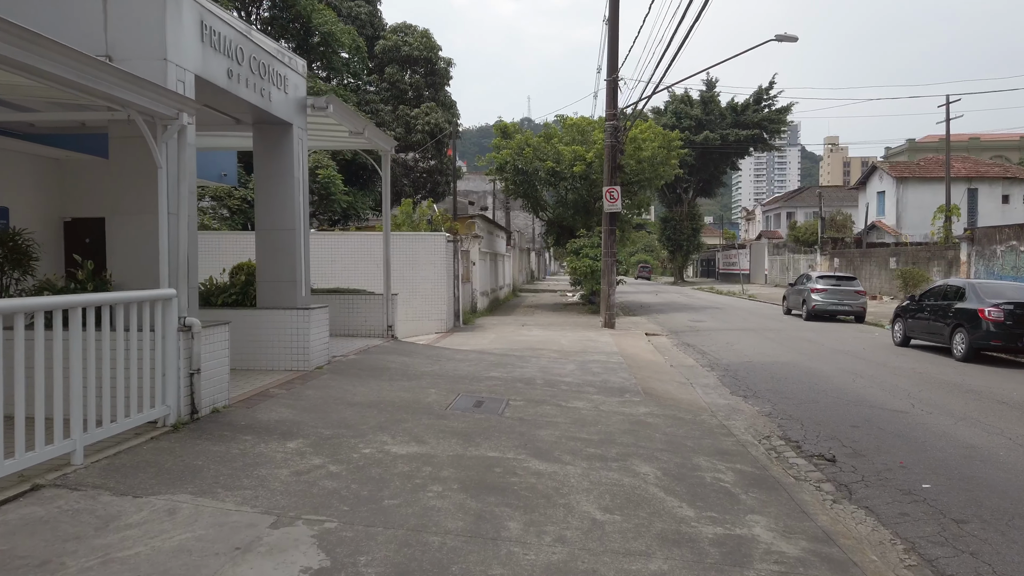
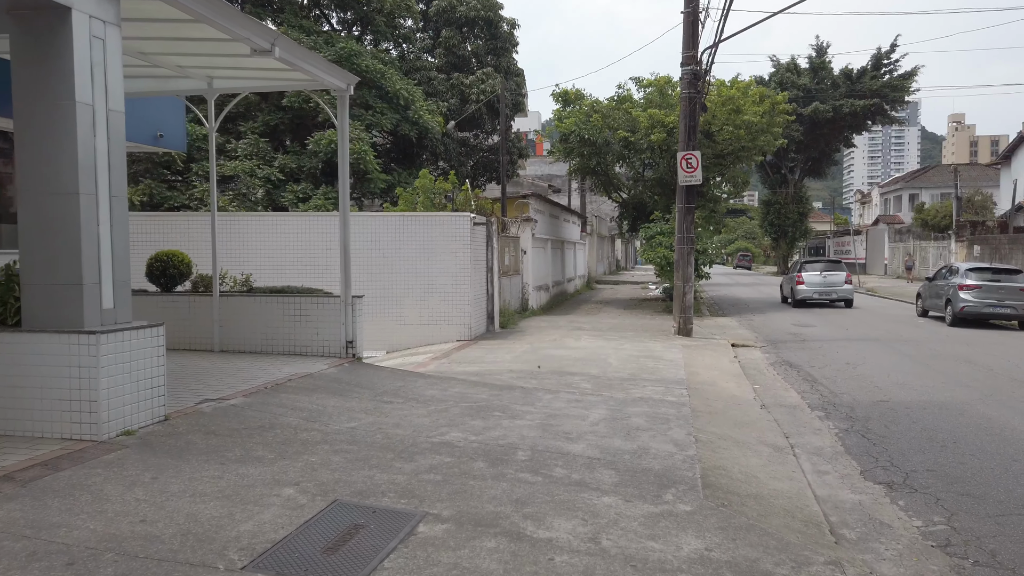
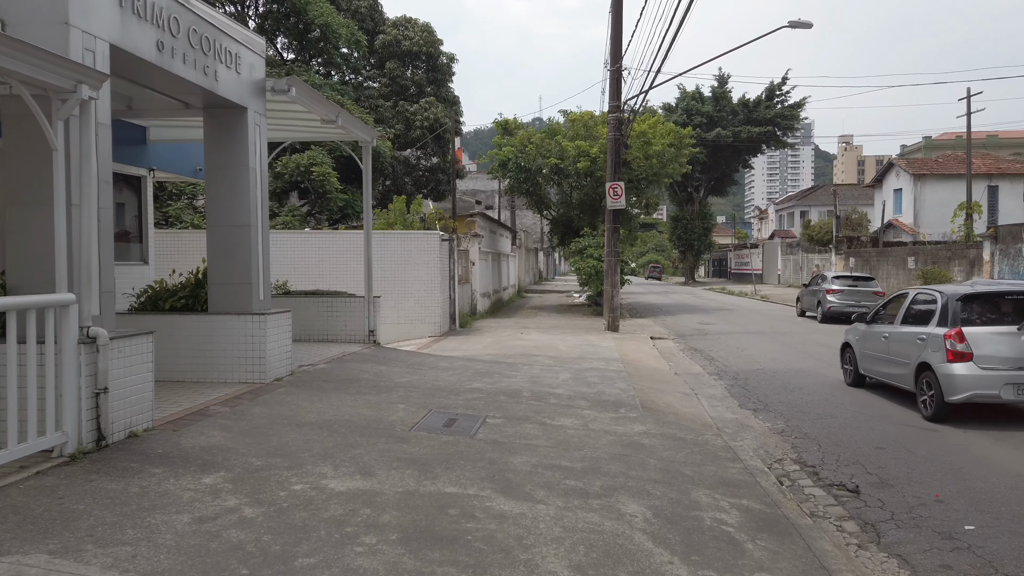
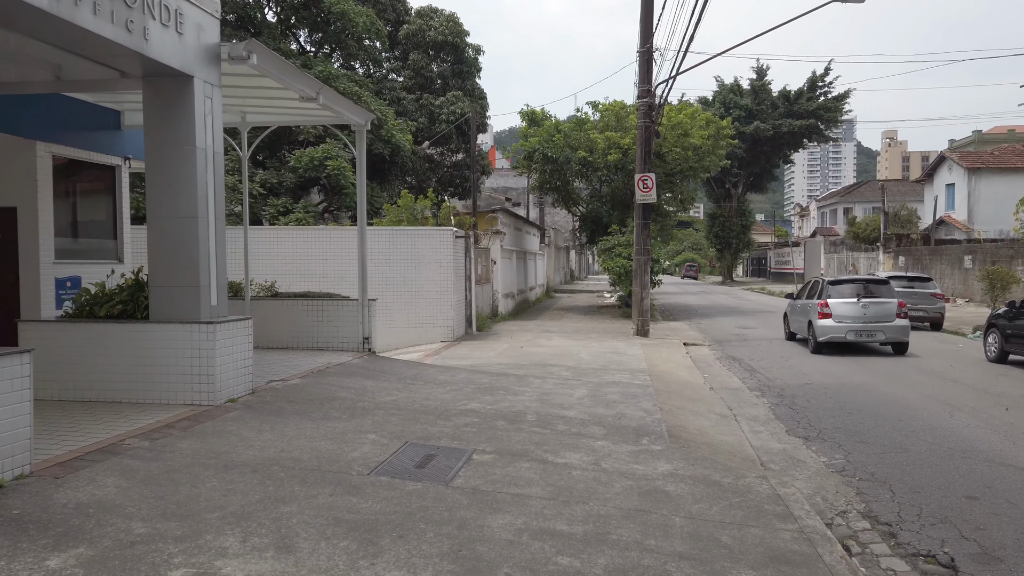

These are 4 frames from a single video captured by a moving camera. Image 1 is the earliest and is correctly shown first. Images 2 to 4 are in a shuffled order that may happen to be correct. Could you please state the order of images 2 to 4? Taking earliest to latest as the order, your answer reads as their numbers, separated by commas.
3, 4, 2
